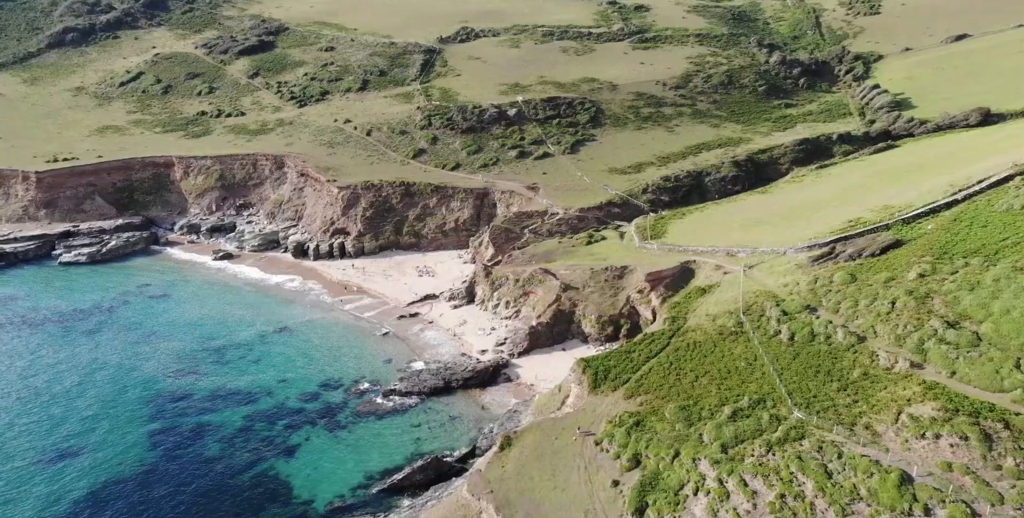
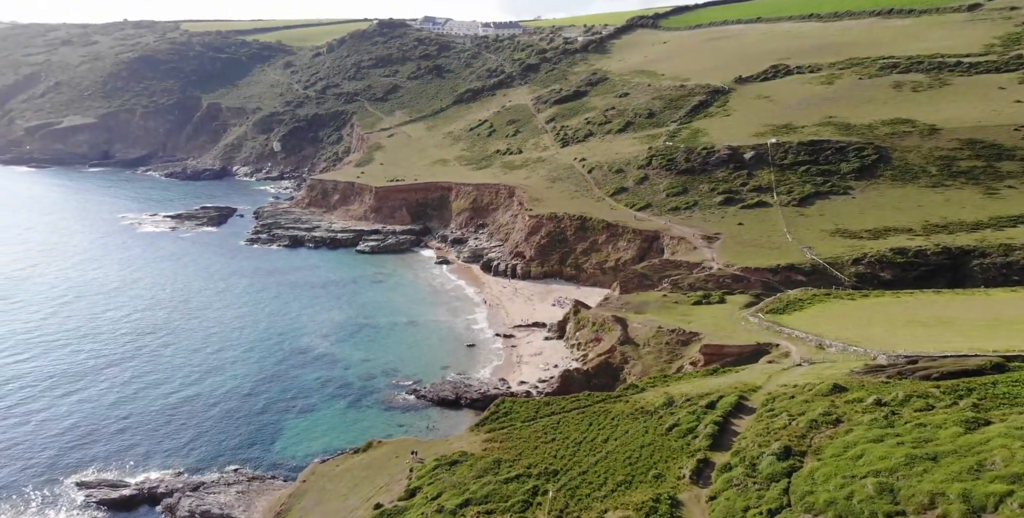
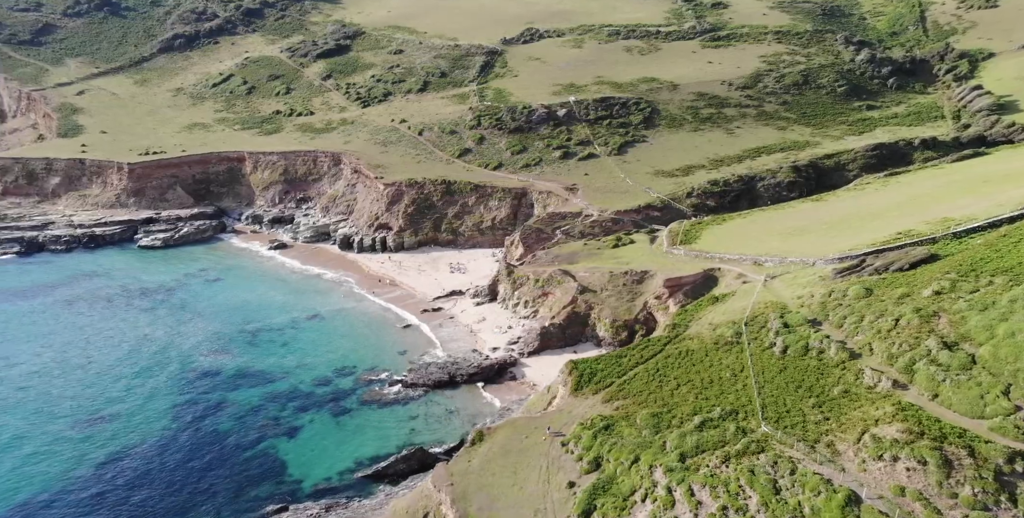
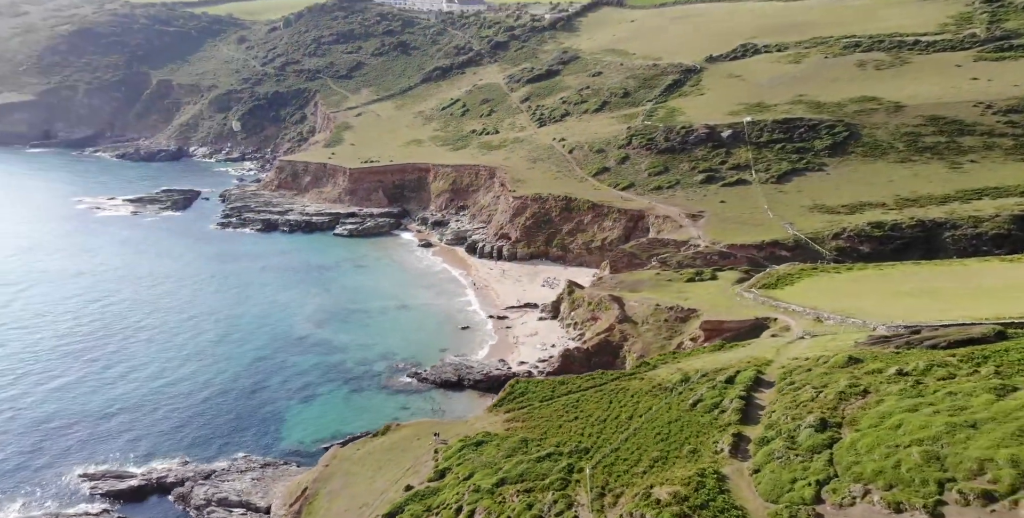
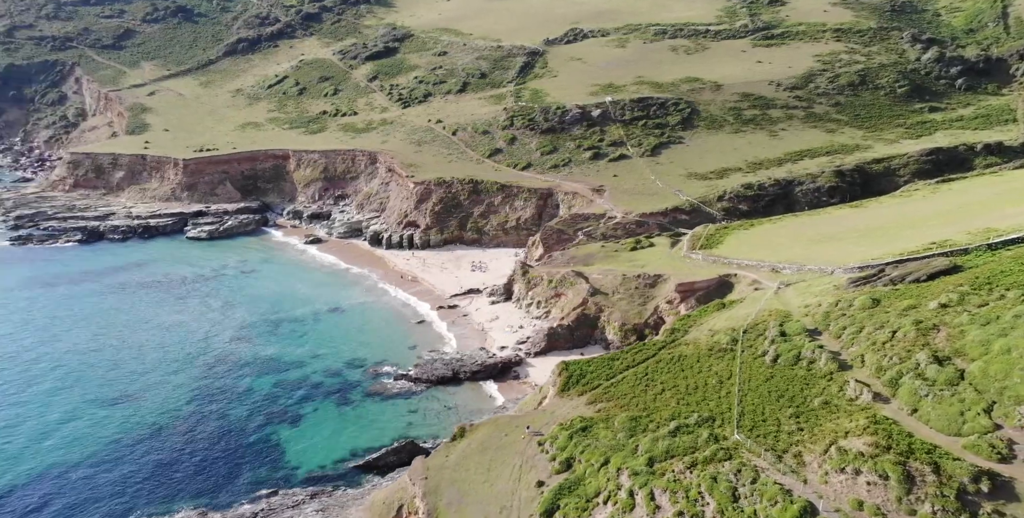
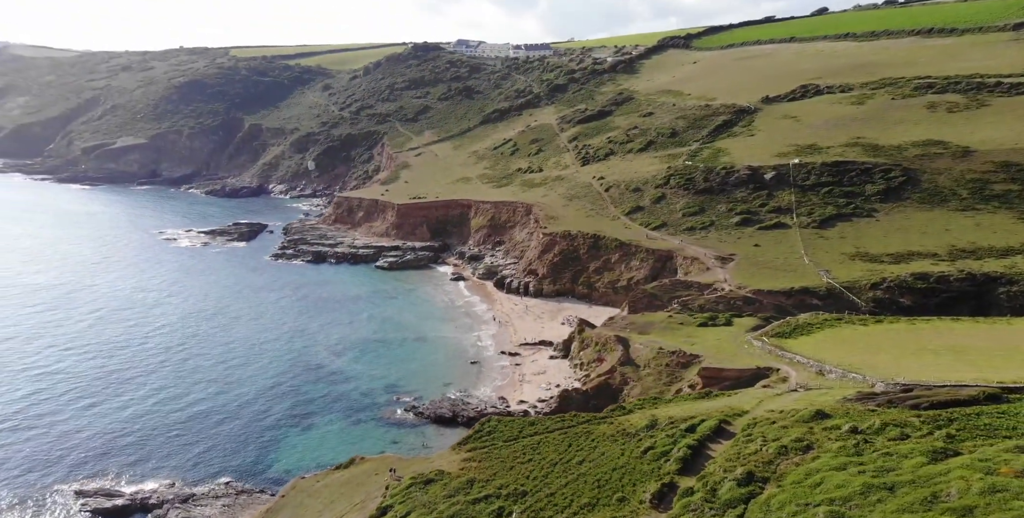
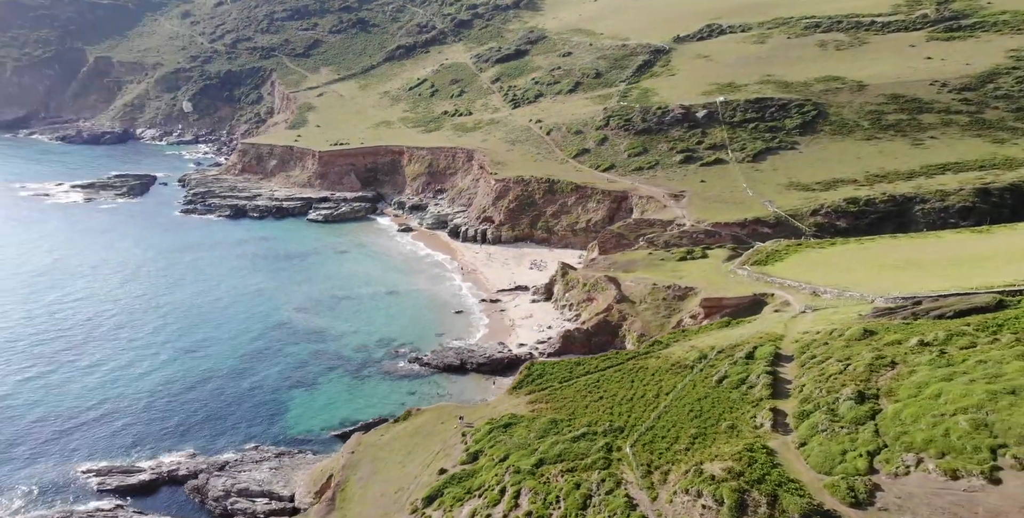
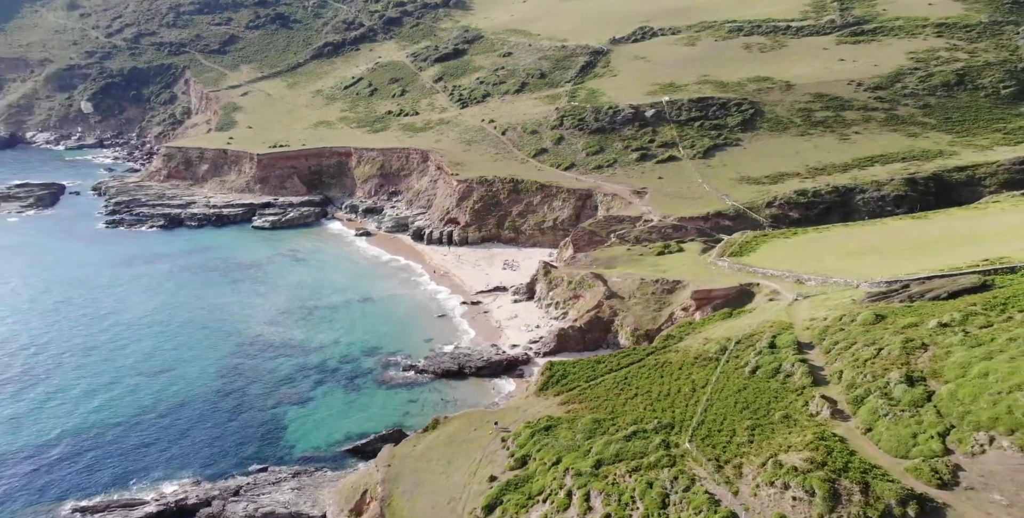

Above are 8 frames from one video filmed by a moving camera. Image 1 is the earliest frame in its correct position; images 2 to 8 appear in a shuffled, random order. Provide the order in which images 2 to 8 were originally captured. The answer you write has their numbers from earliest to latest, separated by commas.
3, 5, 8, 7, 4, 2, 6
